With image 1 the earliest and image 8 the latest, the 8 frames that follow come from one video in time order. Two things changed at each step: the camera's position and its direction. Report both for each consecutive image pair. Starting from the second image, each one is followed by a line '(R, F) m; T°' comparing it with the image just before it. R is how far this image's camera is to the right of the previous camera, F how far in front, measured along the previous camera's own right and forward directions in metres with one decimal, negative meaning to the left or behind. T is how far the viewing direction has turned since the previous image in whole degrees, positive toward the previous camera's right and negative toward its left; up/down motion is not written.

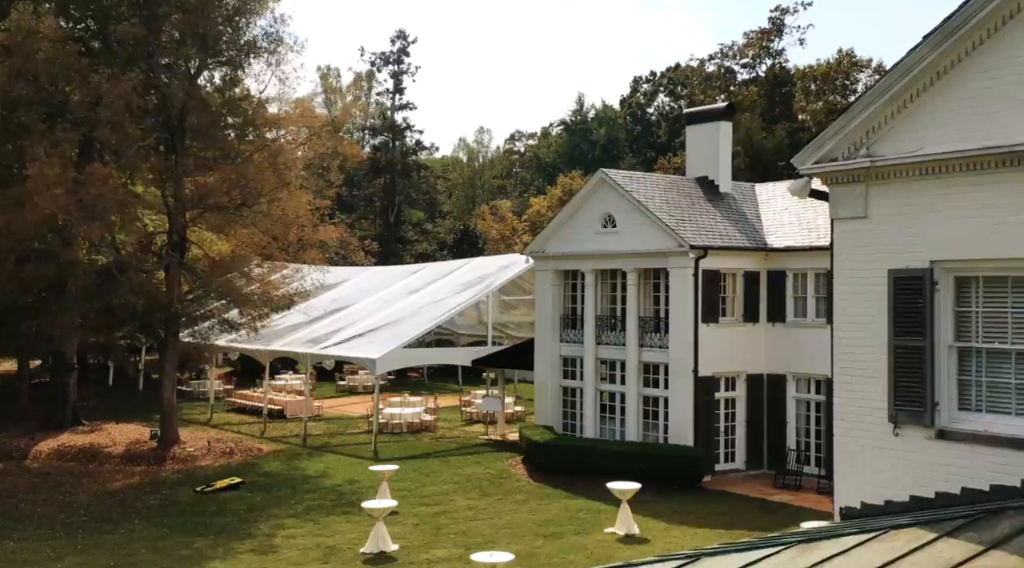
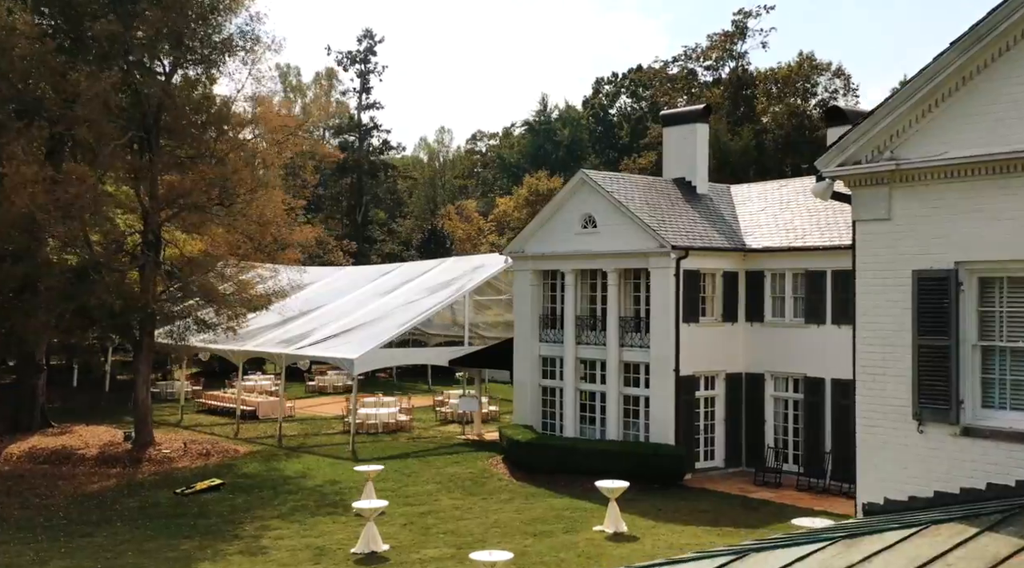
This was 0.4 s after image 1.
(-0.6, -0.1) m; +2°
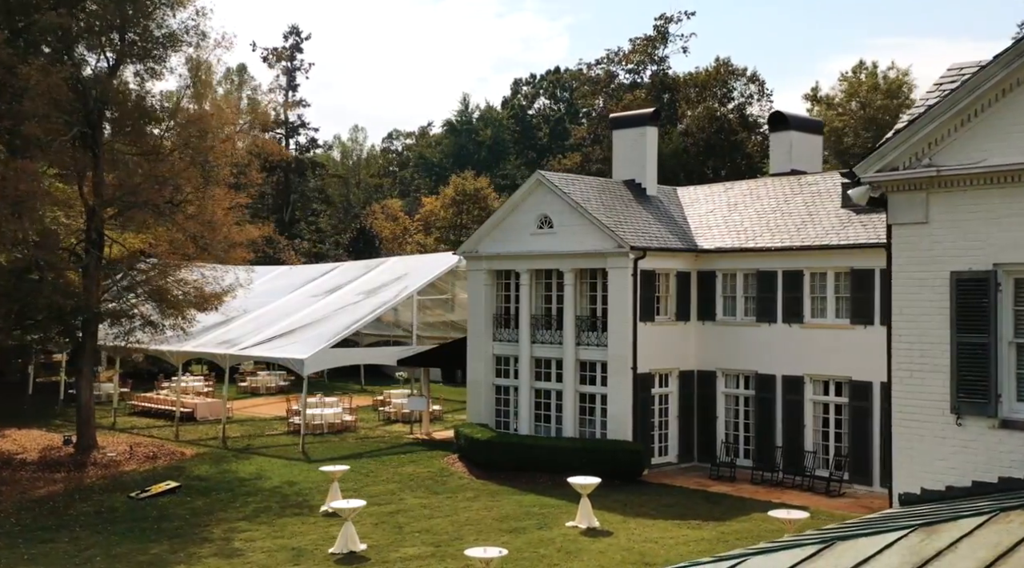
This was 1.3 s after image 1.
(-1.3, -0.2) m; +5°
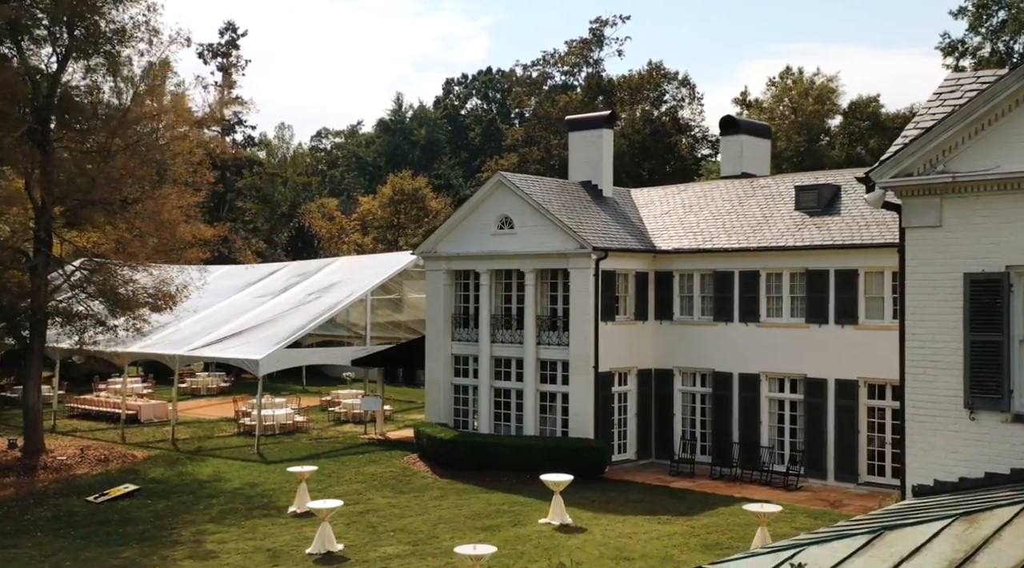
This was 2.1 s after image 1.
(-1.0, -0.2) m; +4°
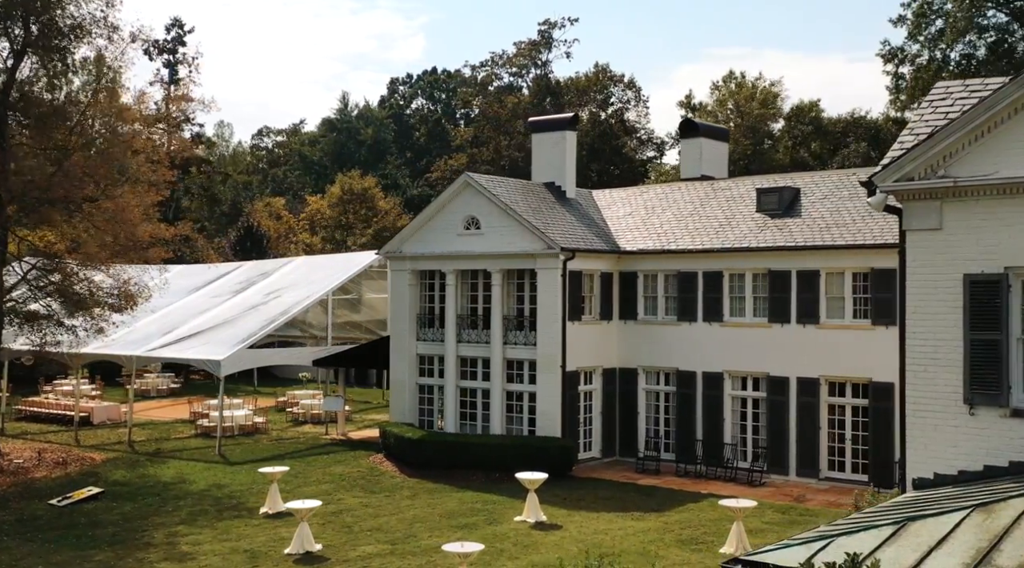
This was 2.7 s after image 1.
(-0.8, -0.2) m; +3°
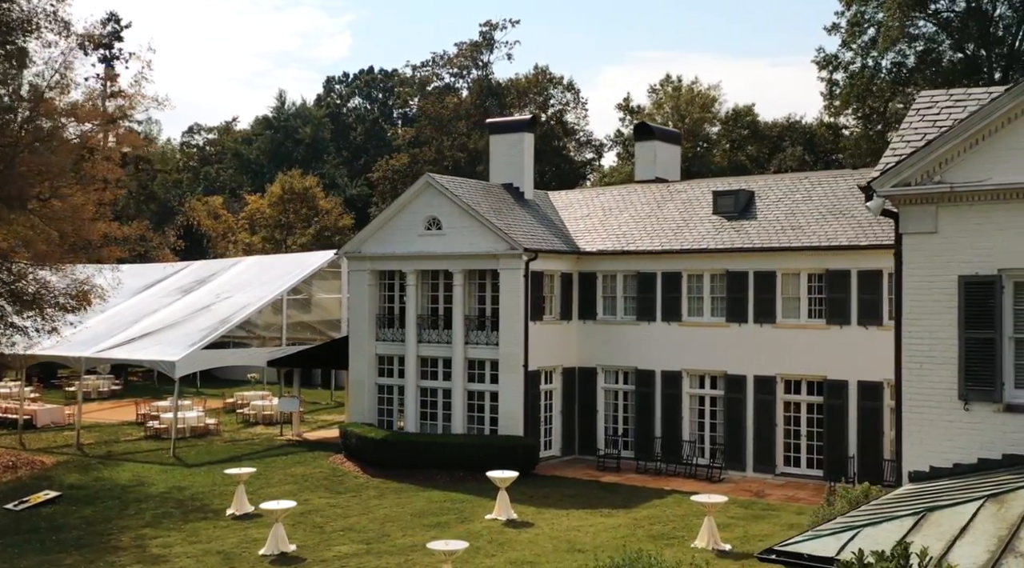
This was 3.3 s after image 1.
(-0.9, -0.2) m; +4°
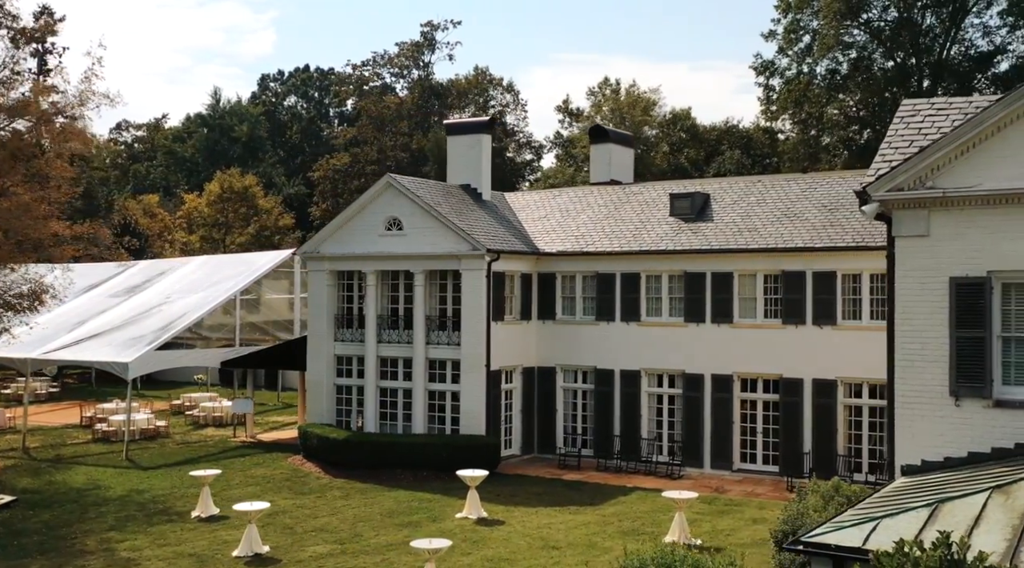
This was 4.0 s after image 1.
(-0.8, -0.2) m; +4°
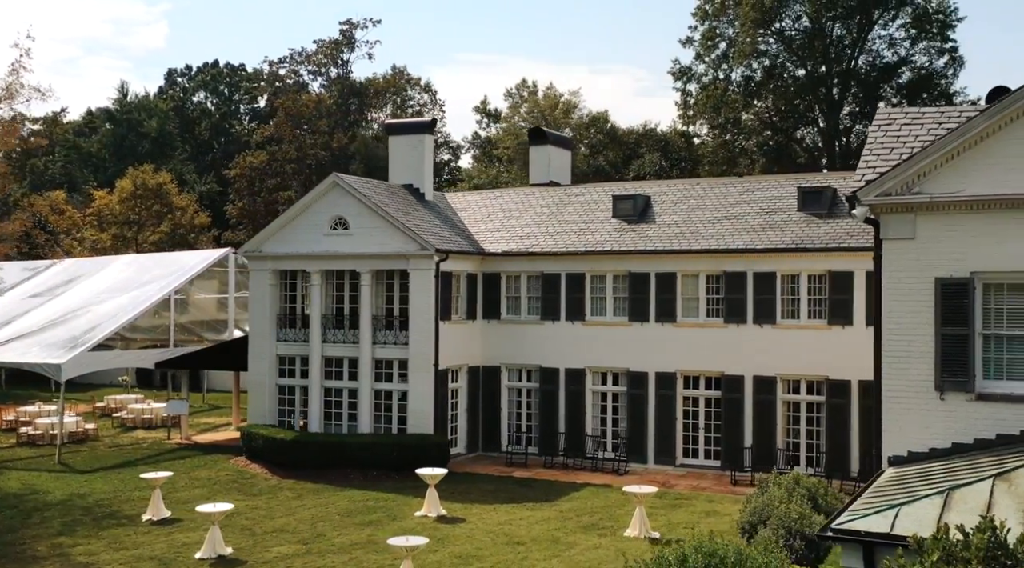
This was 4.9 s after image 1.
(-1.2, -0.2) m; +5°
